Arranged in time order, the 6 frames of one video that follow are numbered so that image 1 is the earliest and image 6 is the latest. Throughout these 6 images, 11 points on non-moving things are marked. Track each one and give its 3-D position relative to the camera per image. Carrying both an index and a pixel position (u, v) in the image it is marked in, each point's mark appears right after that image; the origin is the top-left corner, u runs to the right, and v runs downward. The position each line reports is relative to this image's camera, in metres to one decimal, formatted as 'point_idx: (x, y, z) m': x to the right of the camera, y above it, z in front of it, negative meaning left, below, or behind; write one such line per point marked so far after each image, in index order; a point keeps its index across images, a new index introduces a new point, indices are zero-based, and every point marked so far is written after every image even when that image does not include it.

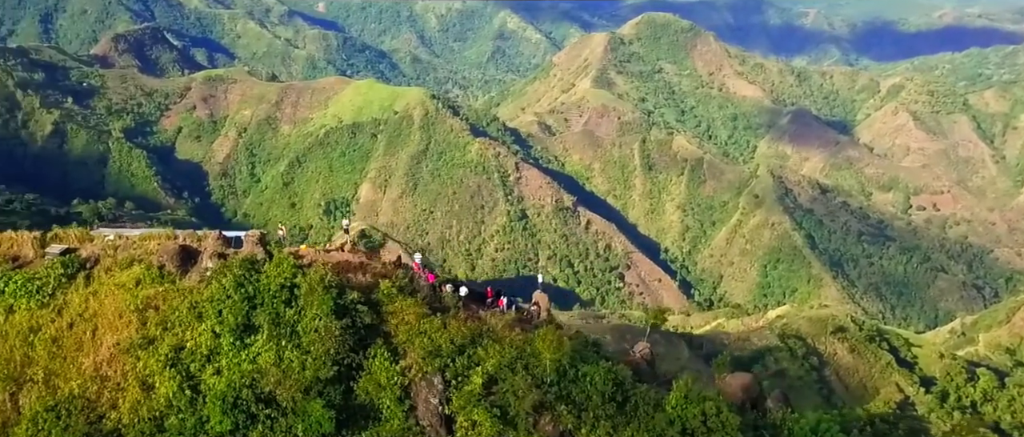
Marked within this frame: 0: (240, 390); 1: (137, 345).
0: (-5.7, -3.6, +17.0) m
1: (-8.2, -2.8, +17.6) m
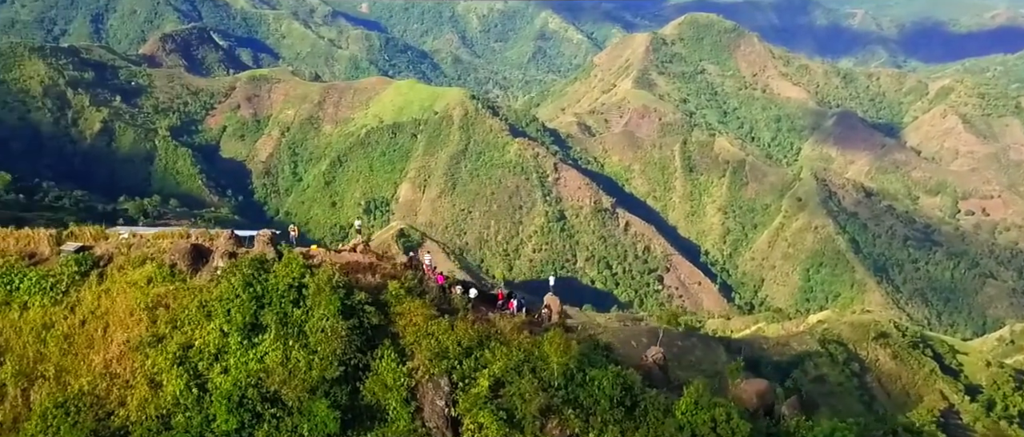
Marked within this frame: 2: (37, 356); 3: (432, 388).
0: (-5.6, -3.6, +17.0) m
1: (-8.1, -2.8, +17.7) m
2: (-12.0, -3.5, +19.9) m
3: (-1.7, -3.8, +17.7) m
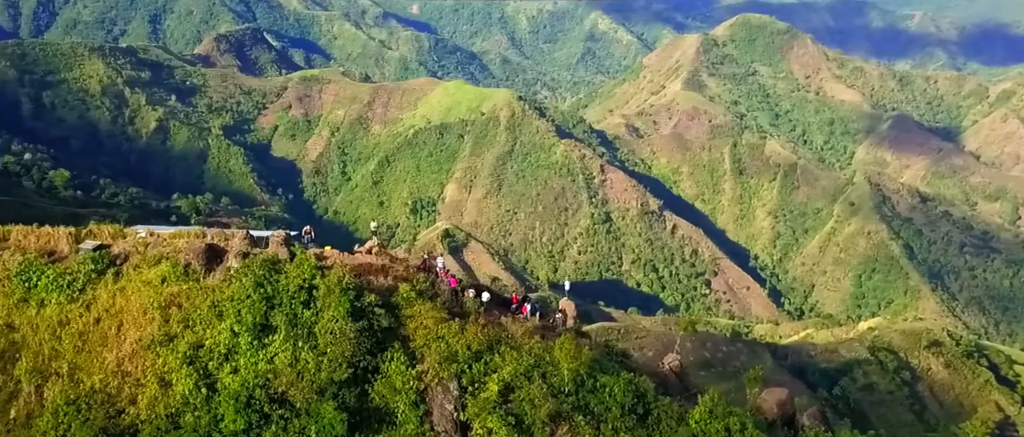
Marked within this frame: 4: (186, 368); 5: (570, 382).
0: (-5.5, -3.7, +17.0) m
1: (-8.0, -2.8, +17.8) m
2: (-11.7, -3.4, +20.1) m
3: (-1.5, -3.8, +17.5) m
4: (-7.1, -3.3, +17.4) m
5: (+1.5, -4.1, +19.8) m
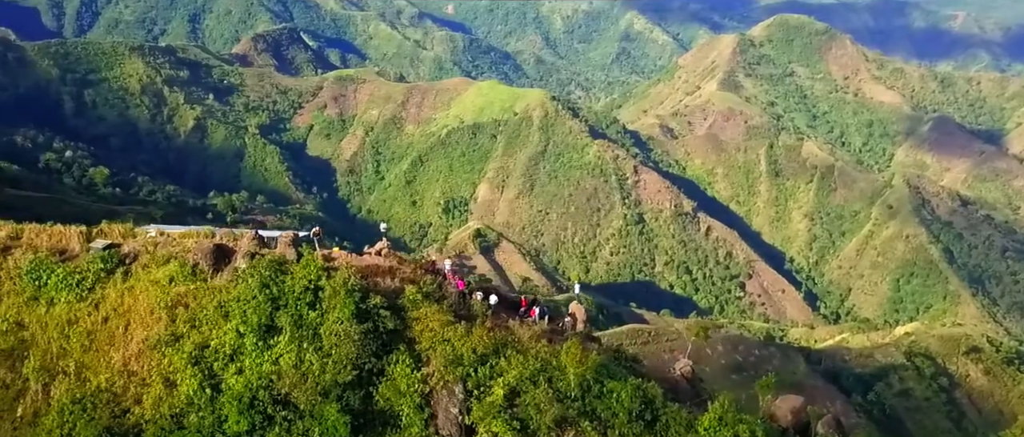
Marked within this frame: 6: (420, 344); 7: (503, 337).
0: (-5.5, -3.7, +17.0) m
1: (-7.9, -2.8, +17.8) m
2: (-11.6, -3.4, +20.3) m
3: (-1.5, -3.9, +17.3) m
4: (-7.1, -3.3, +17.4) m
5: (+1.6, -4.2, +19.5) m
6: (-2.1, -2.8, +17.9) m
7: (-0.2, -2.8, +18.4) m
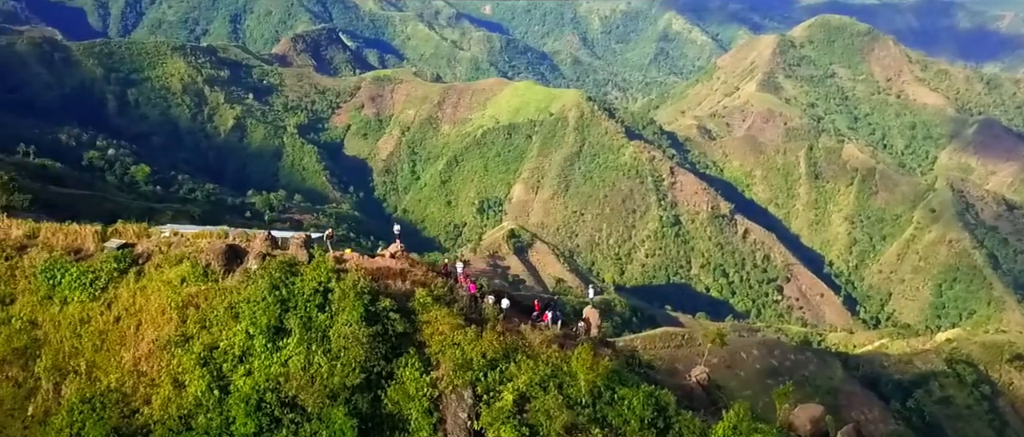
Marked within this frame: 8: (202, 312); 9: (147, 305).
0: (-5.3, -3.7, +16.9) m
1: (-7.7, -2.8, +17.8) m
2: (-11.4, -3.4, +20.3) m
3: (-1.3, -3.9, +17.1) m
4: (-6.9, -3.3, +17.3) m
5: (+1.8, -4.3, +19.2) m
6: (-1.9, -2.9, +17.7) m
7: (0.0, -2.9, +18.1) m
8: (-7.2, -2.2, +18.0) m
9: (-8.6, -2.0, +18.4) m
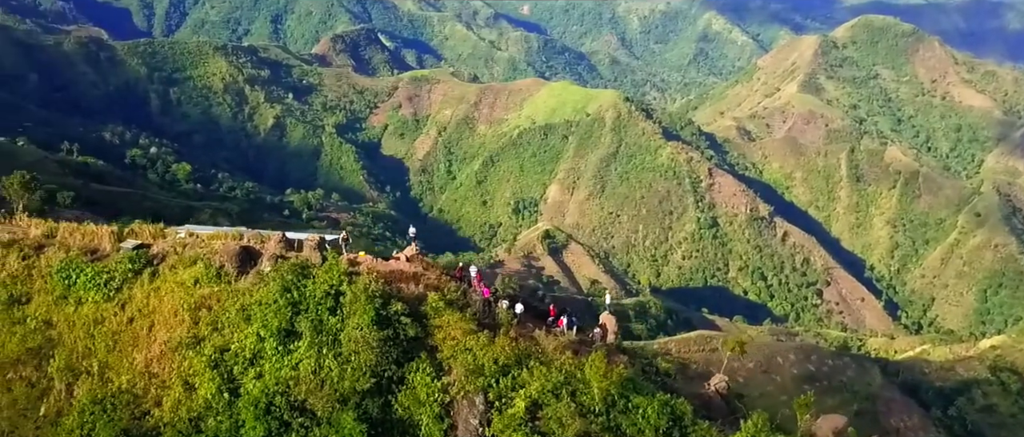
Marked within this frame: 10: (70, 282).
0: (-5.1, -3.8, +16.7) m
1: (-7.5, -2.8, +17.7) m
2: (-11.0, -3.4, +20.4) m
3: (-1.1, -4.0, +16.8) m
4: (-6.7, -3.3, +17.2) m
5: (+2.1, -4.4, +18.8) m
6: (-1.7, -3.0, +17.4) m
7: (+0.2, -3.0, +17.8) m
8: (-7.0, -2.2, +17.9) m
9: (-8.3, -2.1, +18.4) m
10: (-9.7, -1.4, +16.9) m
